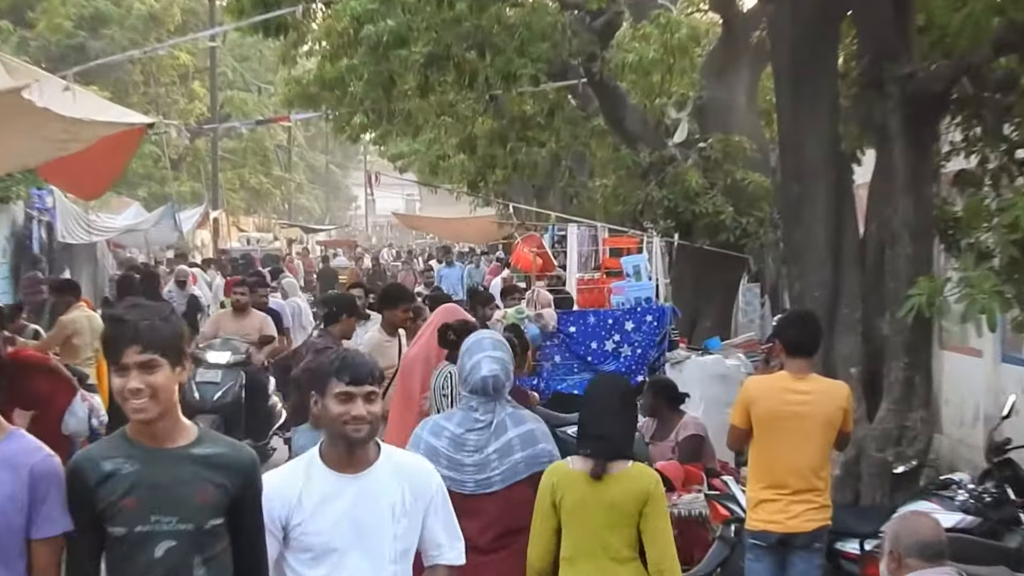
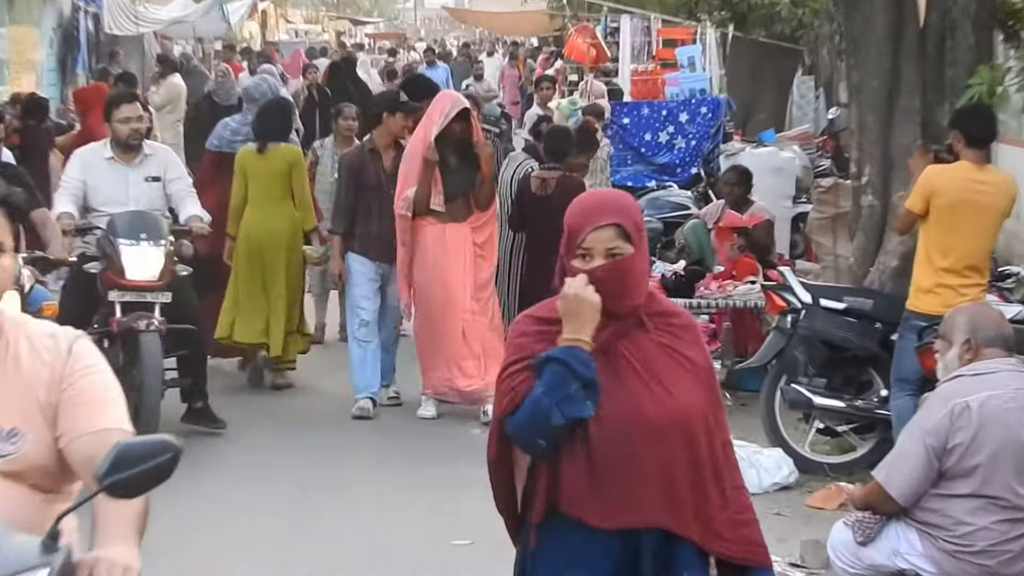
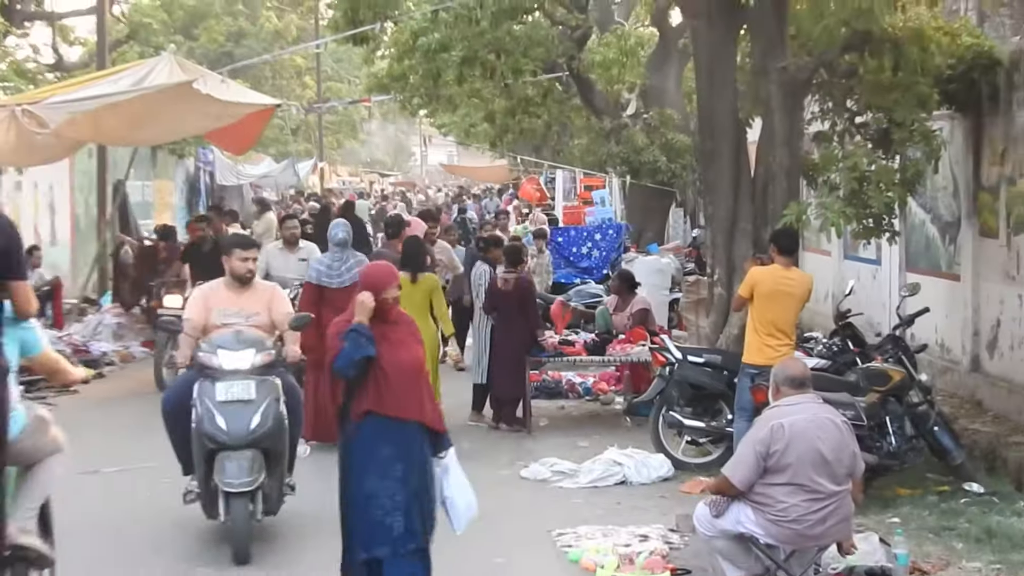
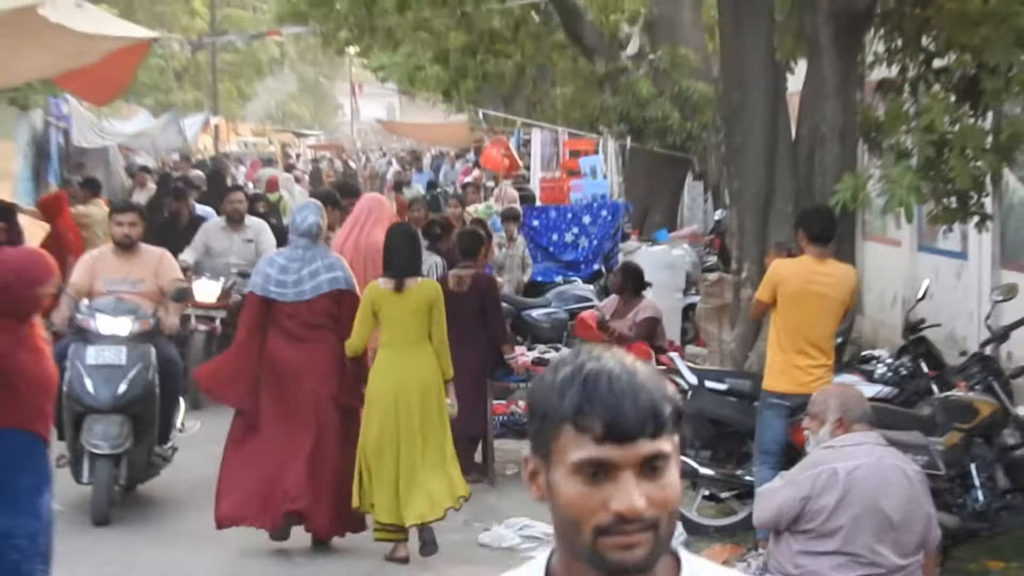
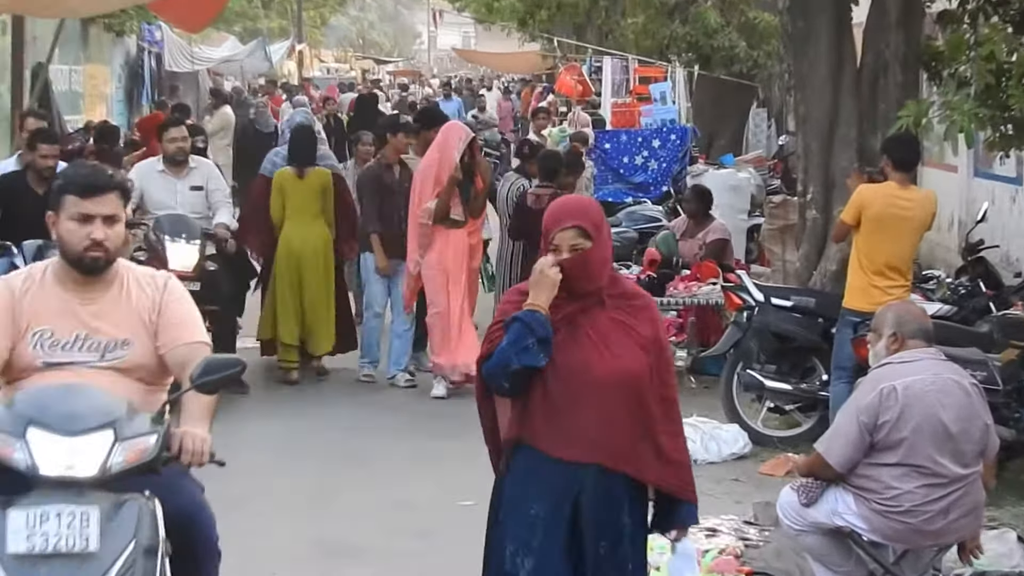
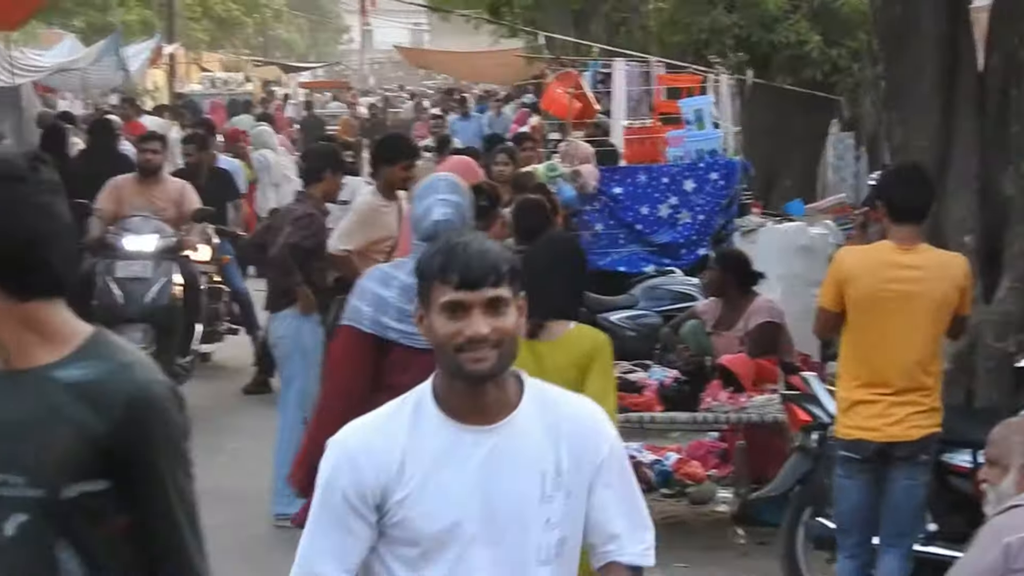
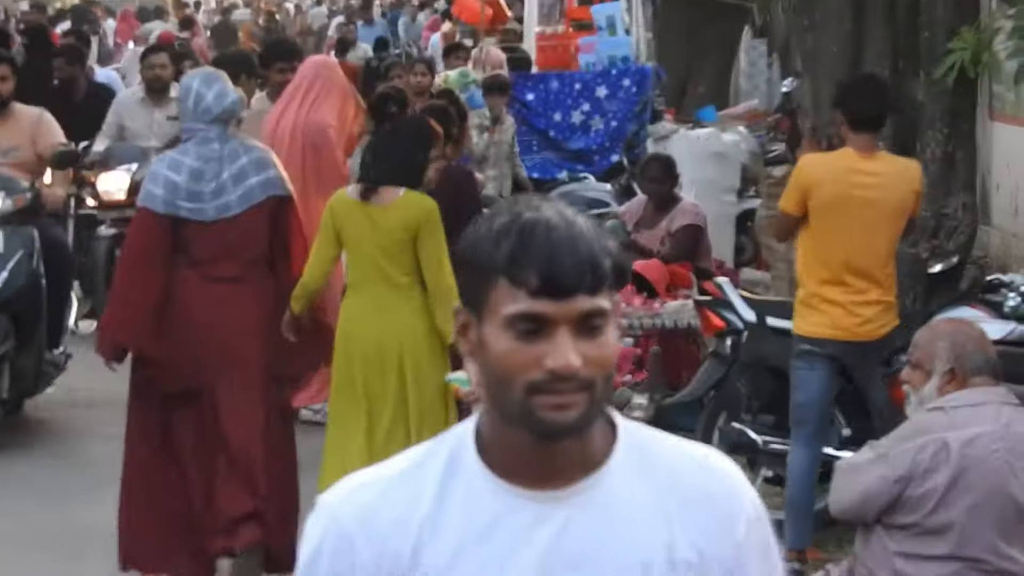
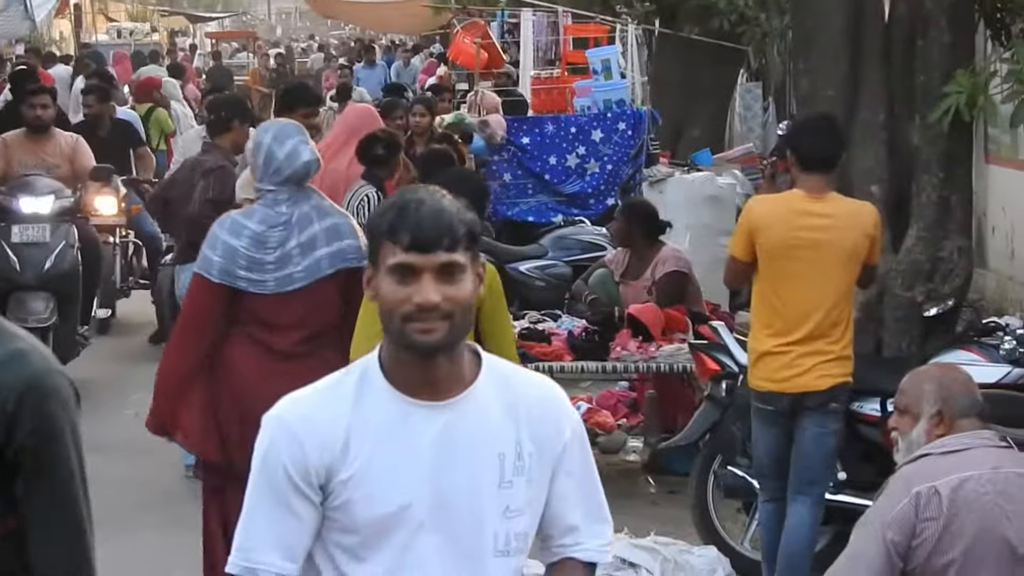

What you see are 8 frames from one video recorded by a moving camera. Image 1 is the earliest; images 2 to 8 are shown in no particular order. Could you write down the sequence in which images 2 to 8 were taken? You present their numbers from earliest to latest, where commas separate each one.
6, 8, 7, 4, 3, 5, 2
